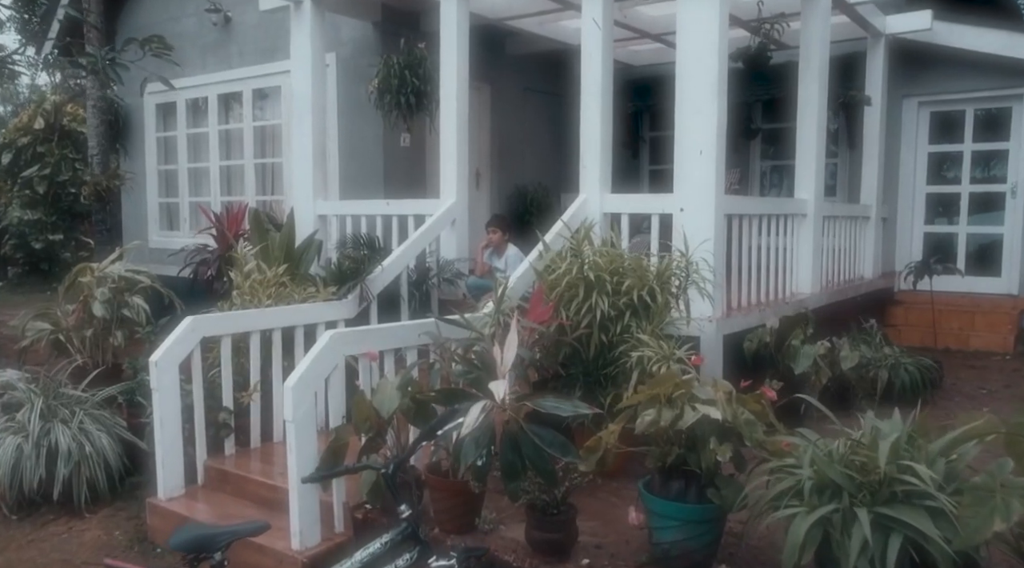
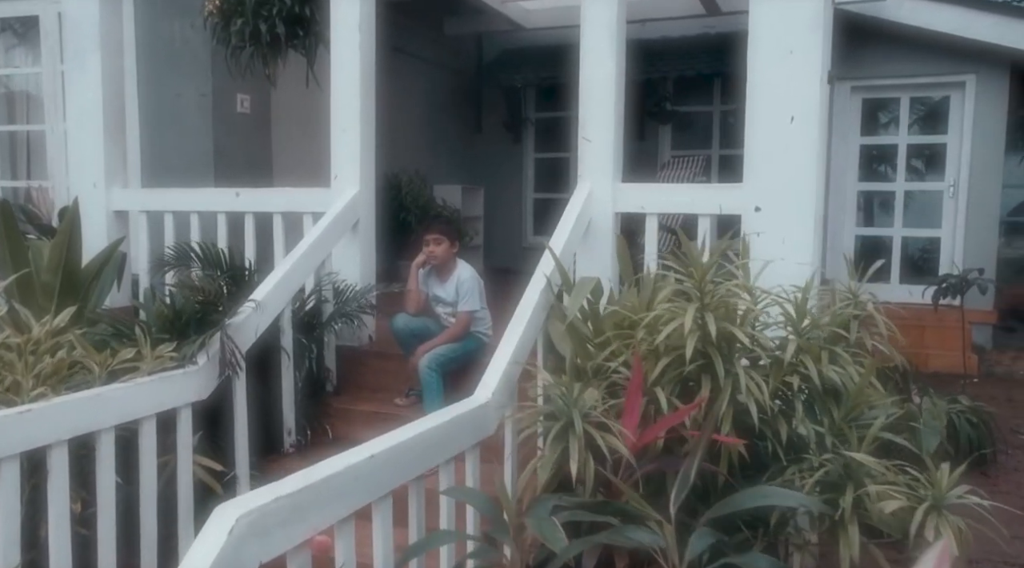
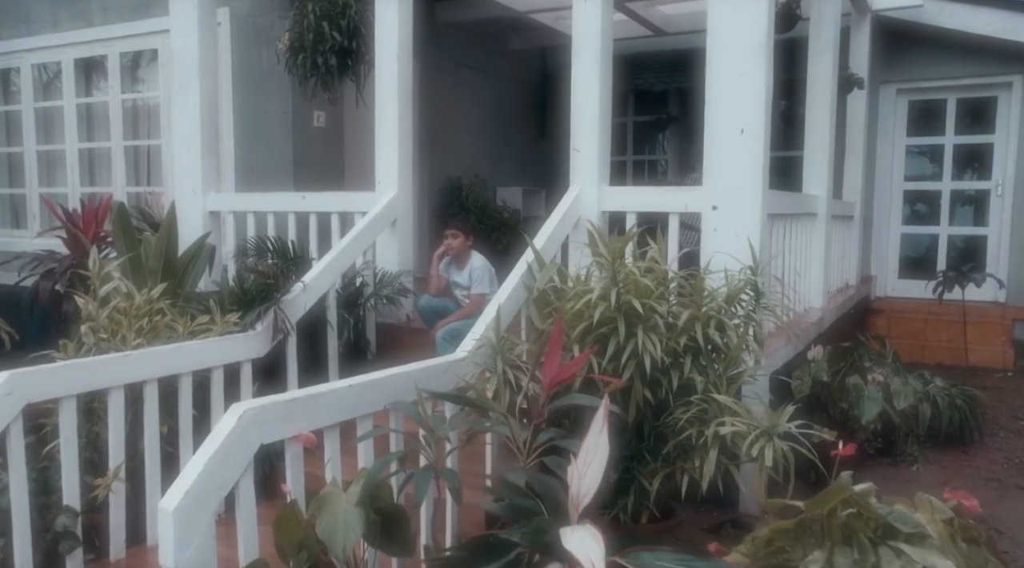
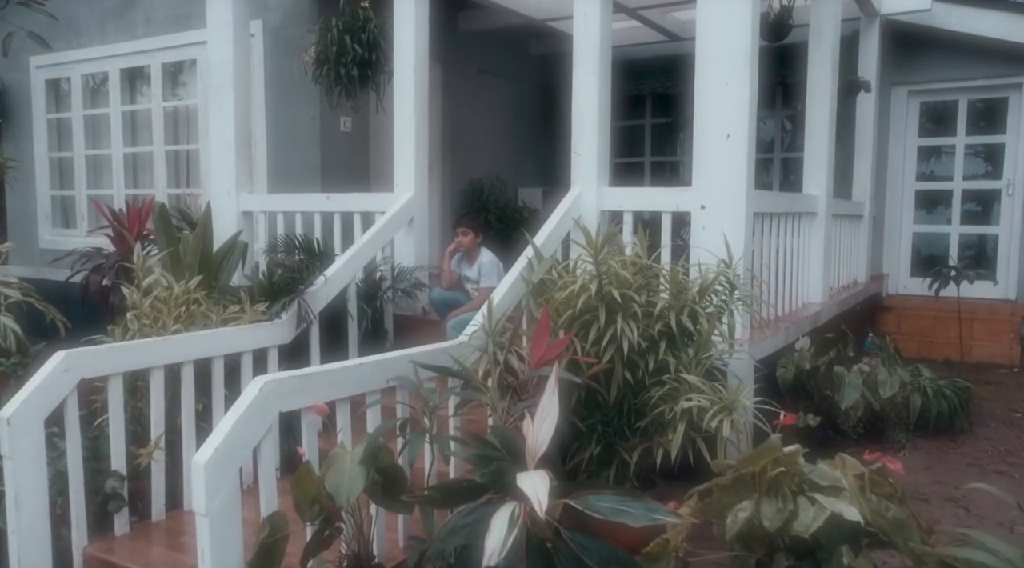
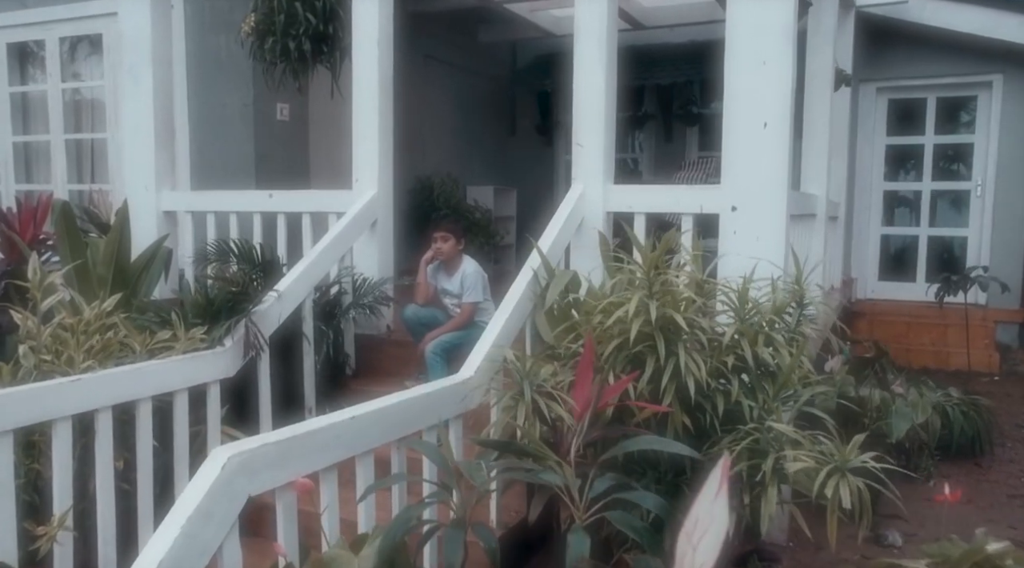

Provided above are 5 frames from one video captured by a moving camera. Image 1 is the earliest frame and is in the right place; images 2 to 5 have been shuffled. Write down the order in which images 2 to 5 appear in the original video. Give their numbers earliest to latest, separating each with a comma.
4, 3, 5, 2
